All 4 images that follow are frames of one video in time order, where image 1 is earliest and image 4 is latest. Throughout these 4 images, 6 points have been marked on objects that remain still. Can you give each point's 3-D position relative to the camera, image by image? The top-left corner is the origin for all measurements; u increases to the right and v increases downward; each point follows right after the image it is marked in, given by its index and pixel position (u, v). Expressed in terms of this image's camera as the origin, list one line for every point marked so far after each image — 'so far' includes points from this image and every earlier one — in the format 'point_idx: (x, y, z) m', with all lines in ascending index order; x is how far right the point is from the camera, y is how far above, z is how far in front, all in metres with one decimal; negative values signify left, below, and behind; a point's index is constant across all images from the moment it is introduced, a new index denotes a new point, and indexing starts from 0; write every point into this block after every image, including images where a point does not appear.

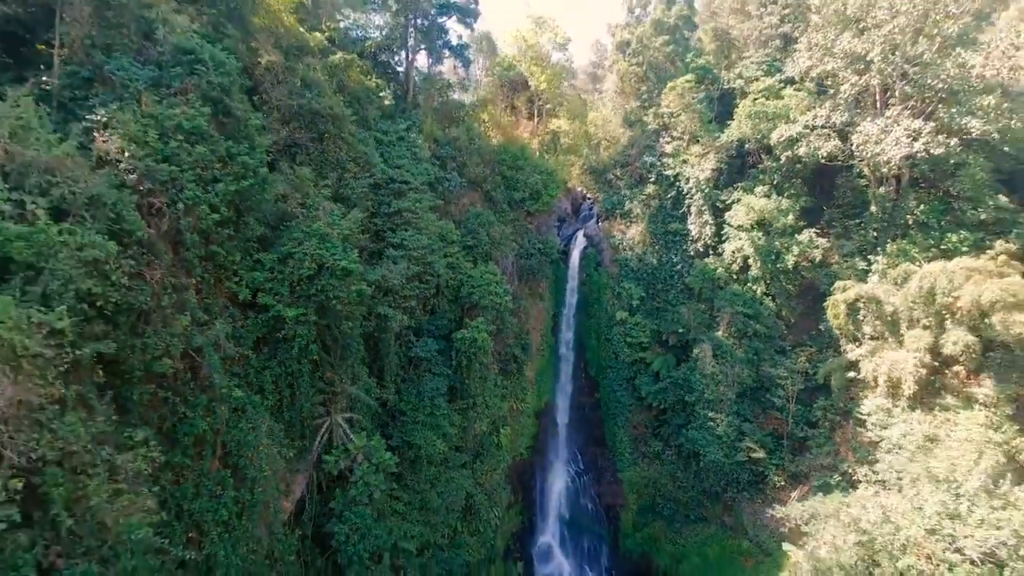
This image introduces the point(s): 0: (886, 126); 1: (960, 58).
0: (+7.2, +3.1, +15.0) m
1: (+8.2, +4.1, +14.5) m
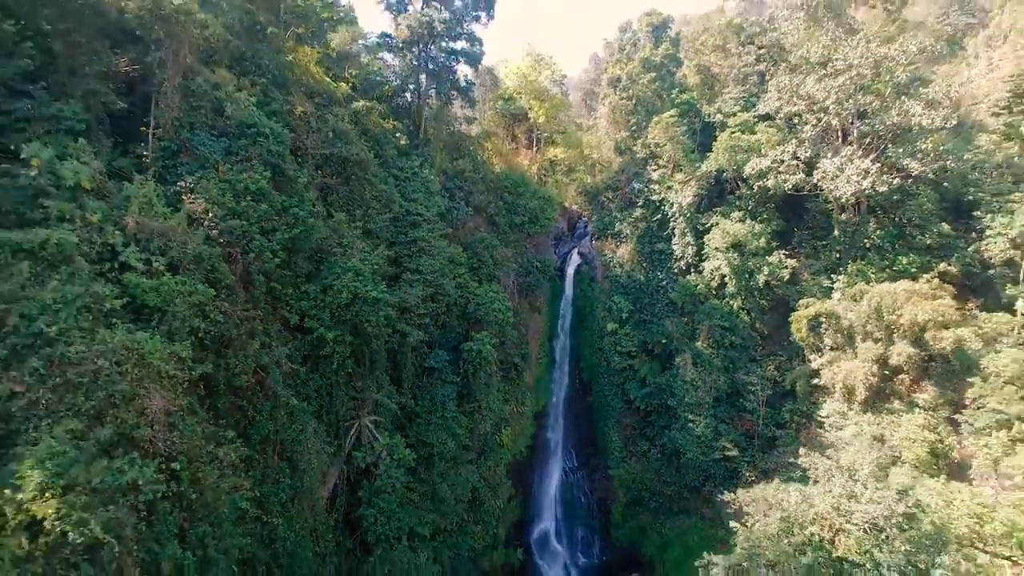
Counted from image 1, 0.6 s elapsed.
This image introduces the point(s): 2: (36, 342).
0: (+7.2, +2.7, +17.0) m
1: (+8.3, +3.7, +16.4) m
2: (-3.7, -0.4, +6.1) m
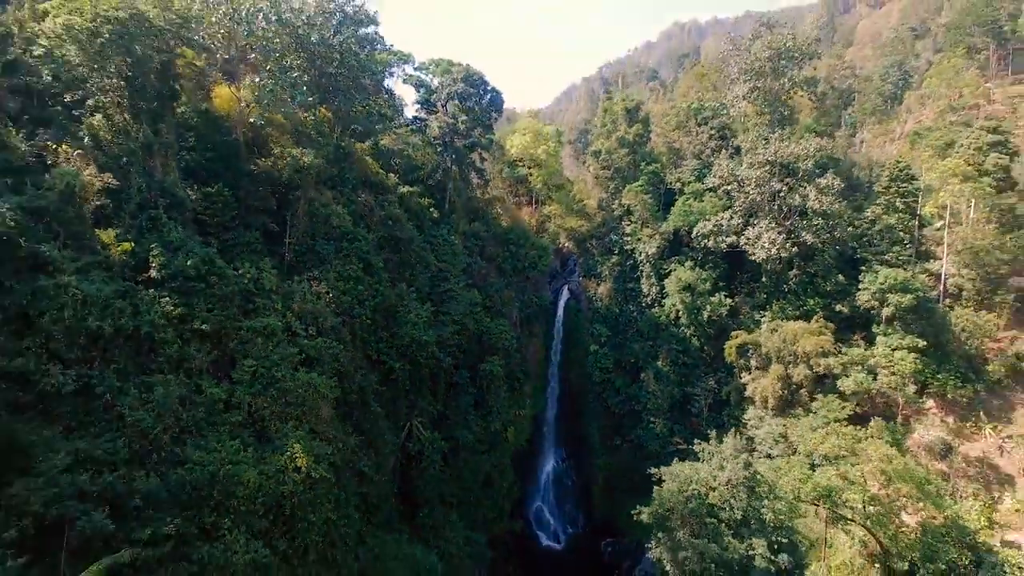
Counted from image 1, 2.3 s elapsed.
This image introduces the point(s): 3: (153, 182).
0: (+7.3, +1.6, +22.7) m
1: (+8.4, +2.7, +22.1) m
2: (-3.7, -1.4, +11.8) m
3: (-5.5, +1.6, +11.9) m
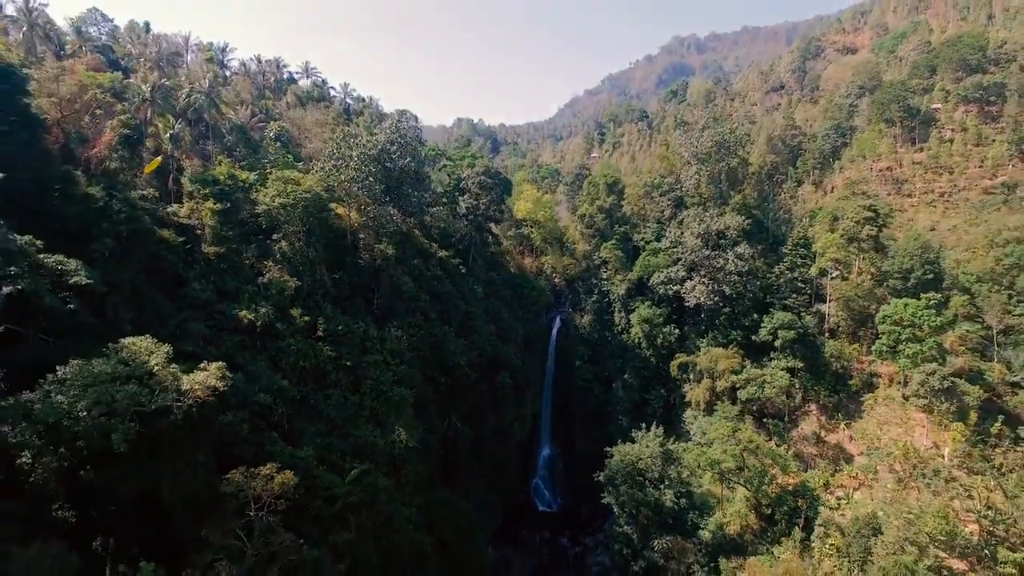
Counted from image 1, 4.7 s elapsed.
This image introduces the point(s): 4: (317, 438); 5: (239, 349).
0: (+7.5, +0.2, +31.4) m
1: (+8.6, +1.2, +30.8) m
2: (-3.5, -2.8, +20.6) m
3: (-5.3, +0.2, +20.6) m
4: (-4.3, -3.3, +16.8) m
5: (-5.9, -1.3, +16.5) m
